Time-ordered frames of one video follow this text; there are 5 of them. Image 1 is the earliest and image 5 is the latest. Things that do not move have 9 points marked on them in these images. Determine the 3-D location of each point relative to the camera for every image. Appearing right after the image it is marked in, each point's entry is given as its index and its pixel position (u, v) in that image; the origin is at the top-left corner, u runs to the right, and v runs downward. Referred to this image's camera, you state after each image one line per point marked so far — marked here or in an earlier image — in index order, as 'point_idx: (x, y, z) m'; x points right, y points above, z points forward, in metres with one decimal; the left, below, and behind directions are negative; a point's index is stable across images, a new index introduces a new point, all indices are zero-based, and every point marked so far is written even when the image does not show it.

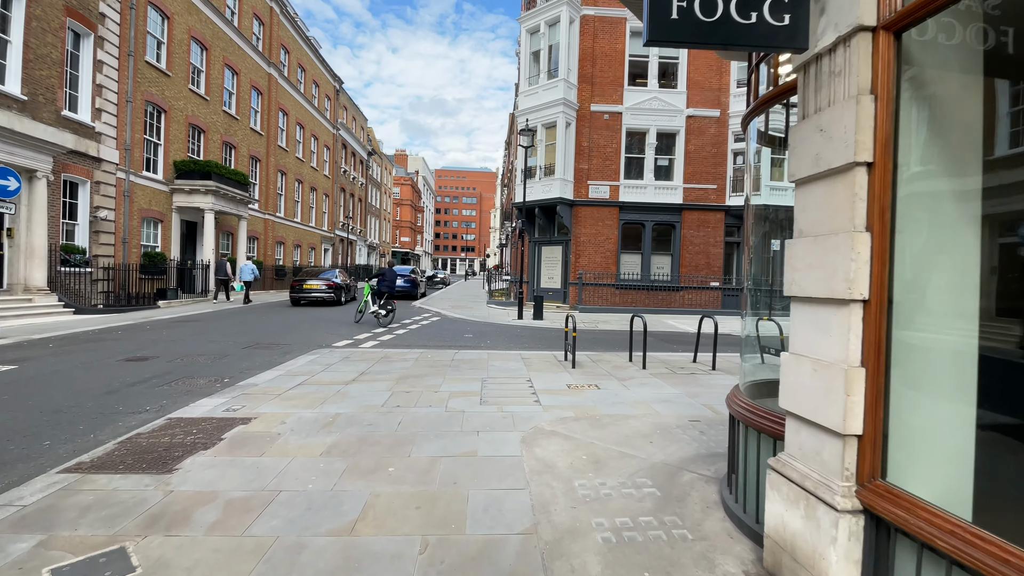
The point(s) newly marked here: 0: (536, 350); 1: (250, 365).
0: (+0.4, -1.2, +9.4) m
1: (-4.2, -1.2, +7.7) m
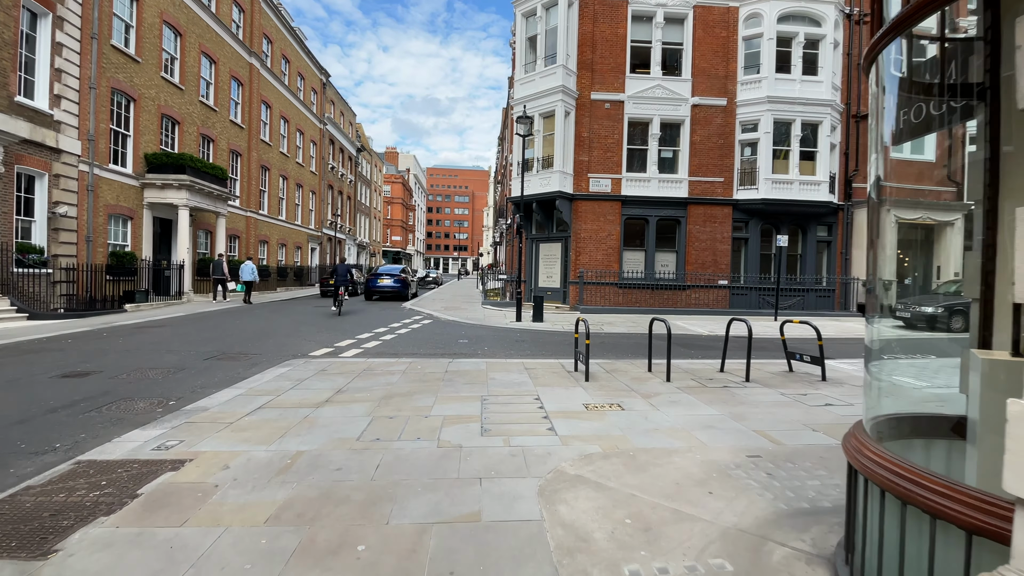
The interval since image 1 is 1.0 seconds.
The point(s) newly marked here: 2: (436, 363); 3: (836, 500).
0: (+0.5, -1.2, +8.4) m
1: (-4.1, -1.3, +6.6) m
2: (-1.2, -1.2, +7.8) m
3: (+2.2, -1.4, +3.3) m
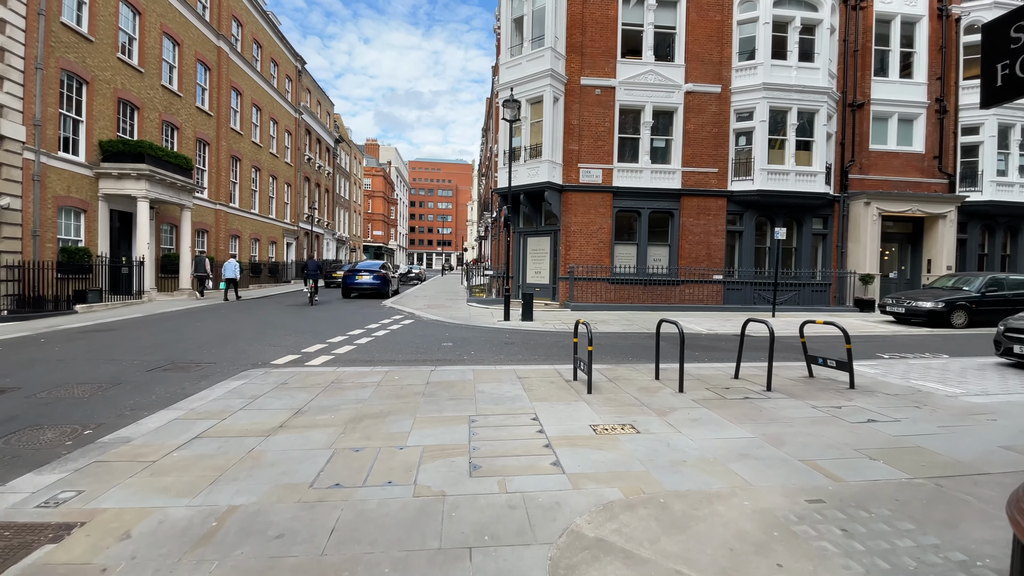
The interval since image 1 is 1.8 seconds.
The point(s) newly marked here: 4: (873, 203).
0: (+0.3, -1.2, +7.5) m
1: (-4.2, -1.3, +5.6) m
2: (-1.4, -1.2, +6.9) m
3: (+2.2, -1.4, +2.5) m
4: (+12.8, +3.0, +17.1) m
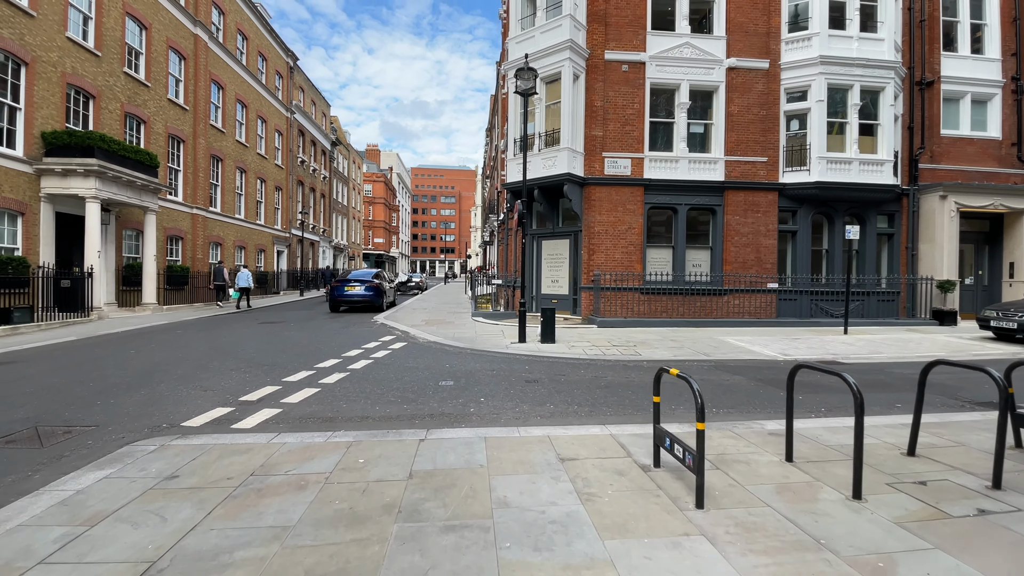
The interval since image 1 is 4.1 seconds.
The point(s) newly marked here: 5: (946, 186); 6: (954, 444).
0: (+0.6, -1.4, +4.9) m
1: (-3.9, -1.5, +3.1) m
2: (-1.0, -1.4, +4.3) m
3: (+2.5, -1.6, -0.1) m
4: (+13.1, +2.8, +14.5) m
5: (+13.0, +3.0, +14.4) m
6: (+4.2, -1.4, +4.6) m
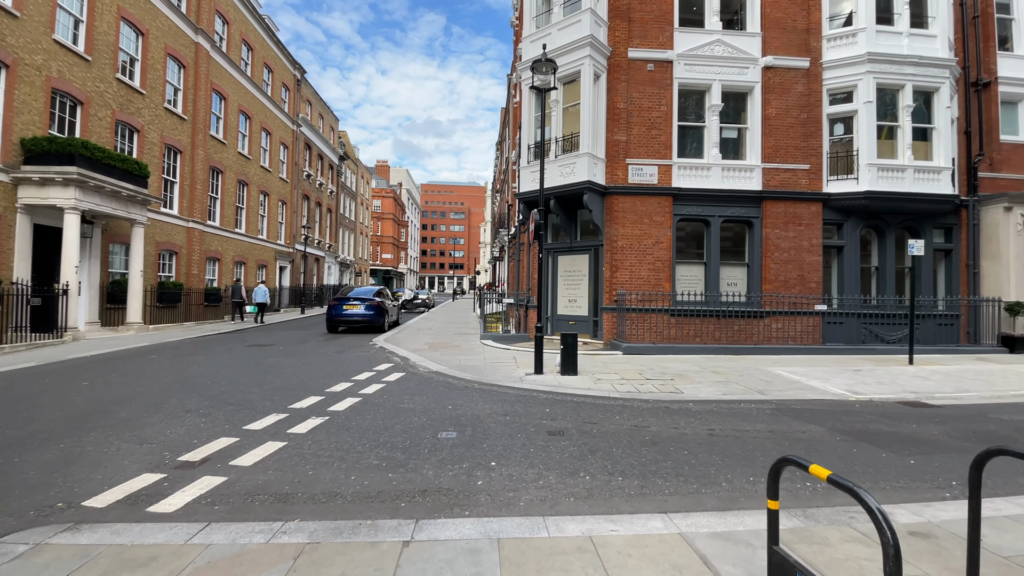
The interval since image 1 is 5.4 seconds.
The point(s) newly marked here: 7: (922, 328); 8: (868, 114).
0: (+0.8, -1.6, +3.5) m
1: (-3.8, -1.7, +1.7) m
2: (-0.9, -1.6, +2.9) m
3: (+2.6, -1.6, -1.6) m
4: (+13.5, +2.2, +12.9) m
5: (+13.3, +2.4, +12.9) m
6: (+4.3, -1.7, +3.1) m
7: (+10.9, -1.1, +12.8) m
8: (+9.2, +4.5, +12.4) m
